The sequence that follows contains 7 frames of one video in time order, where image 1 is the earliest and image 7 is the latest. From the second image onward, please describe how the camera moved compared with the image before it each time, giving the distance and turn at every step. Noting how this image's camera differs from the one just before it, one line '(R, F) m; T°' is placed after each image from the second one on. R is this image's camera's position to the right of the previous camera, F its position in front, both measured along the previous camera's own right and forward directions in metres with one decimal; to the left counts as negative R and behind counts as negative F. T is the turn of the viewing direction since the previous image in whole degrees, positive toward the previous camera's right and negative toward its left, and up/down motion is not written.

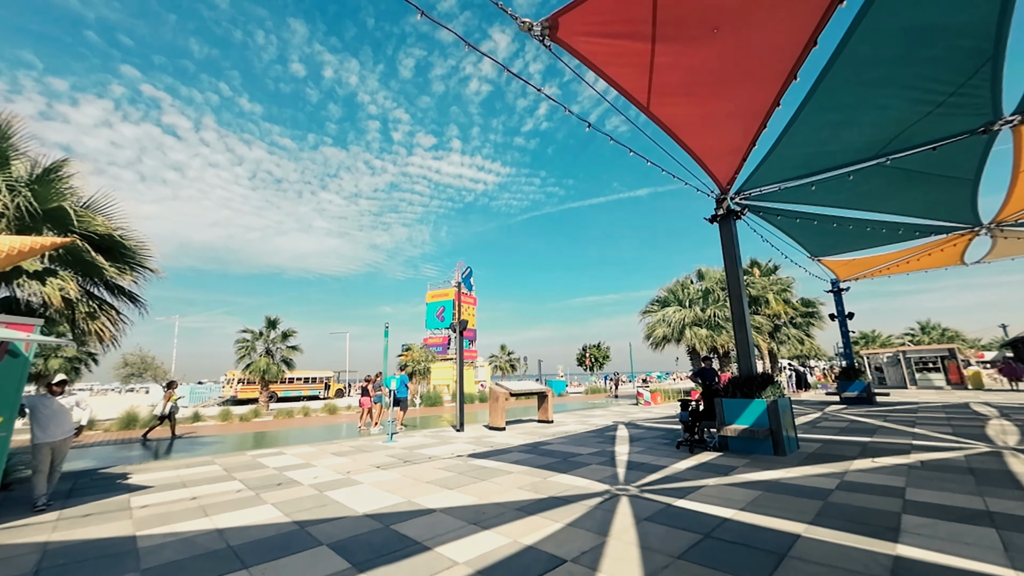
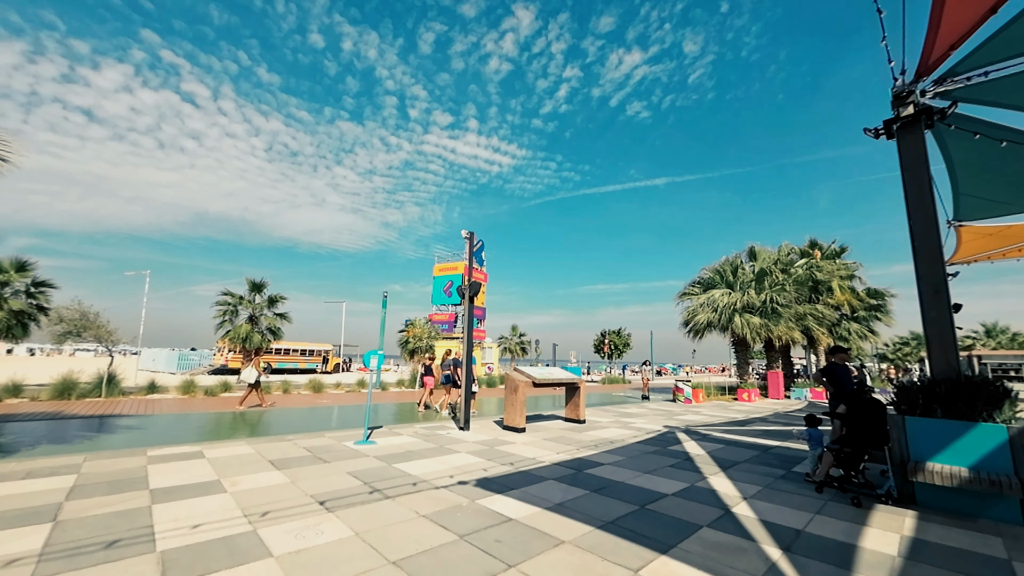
(-0.5, +3.2) m; -1°
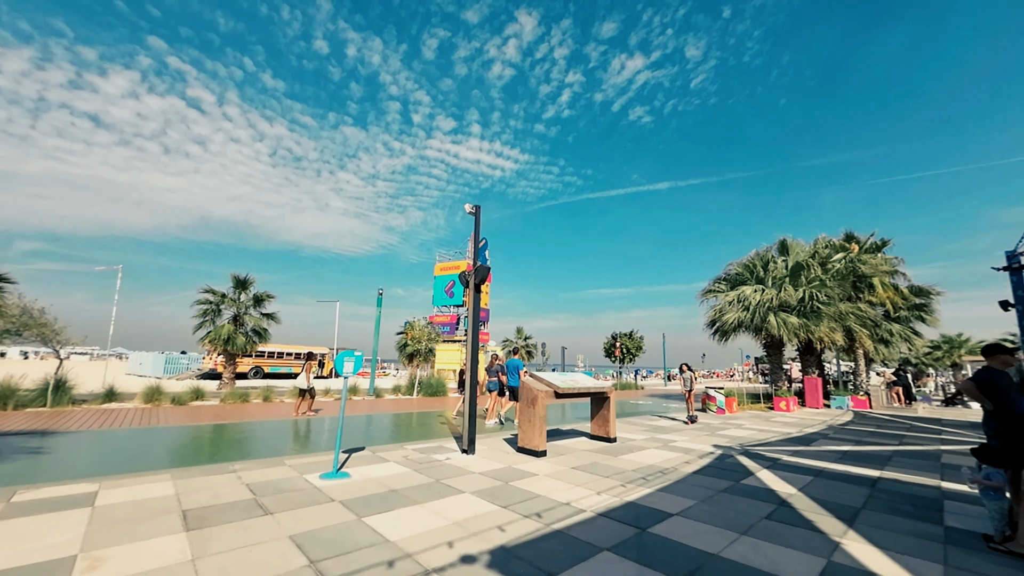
(-0.3, +1.9) m; 0°
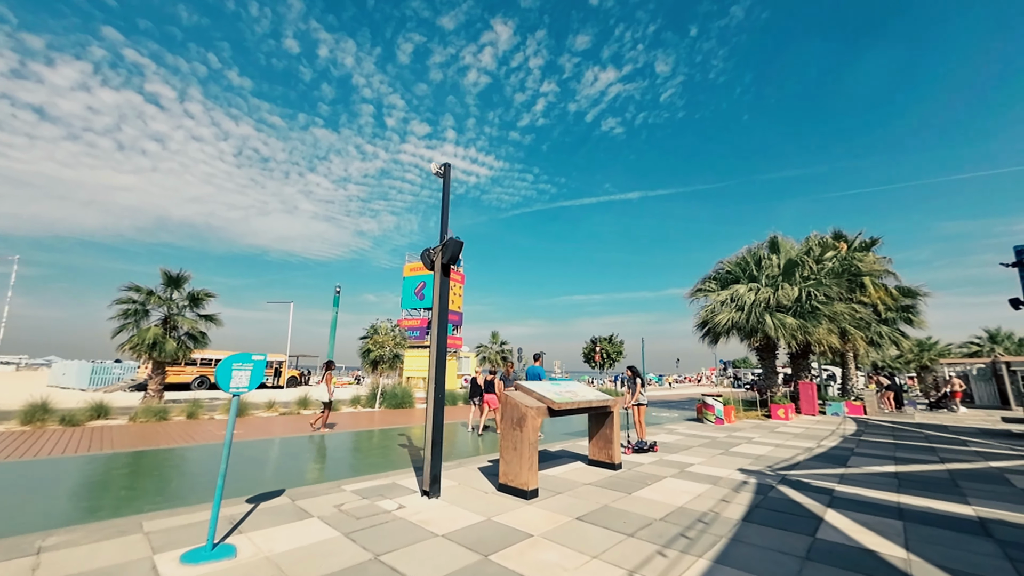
(-0.1, +1.8) m; +4°
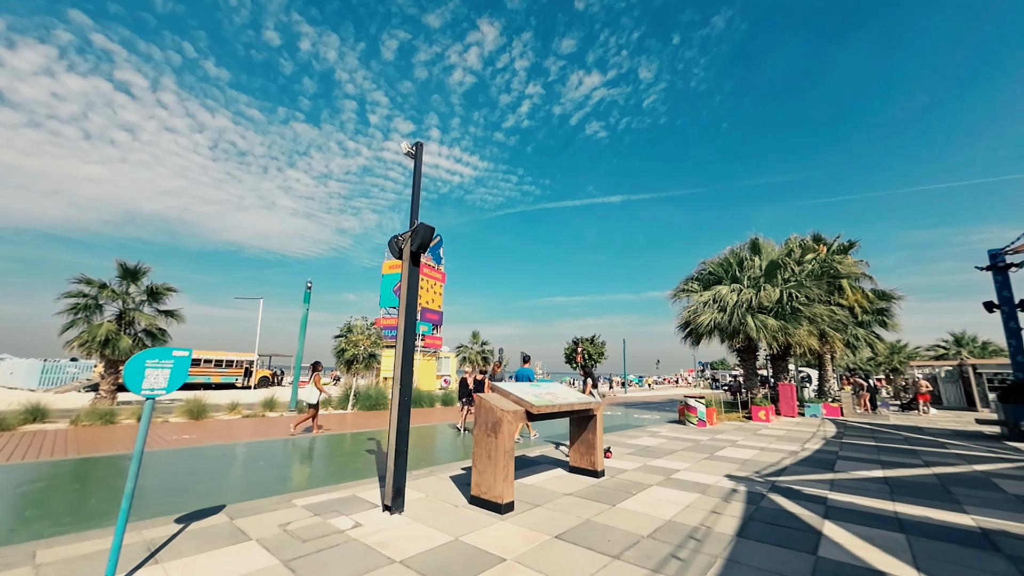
(+0.1, +0.5) m; +2°
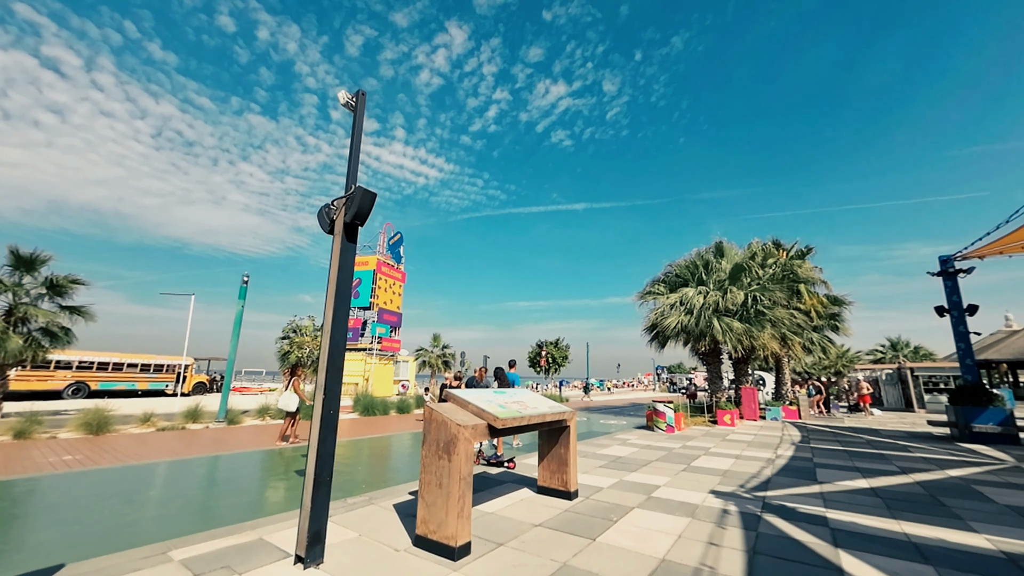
(0.0, +0.9) m; +5°
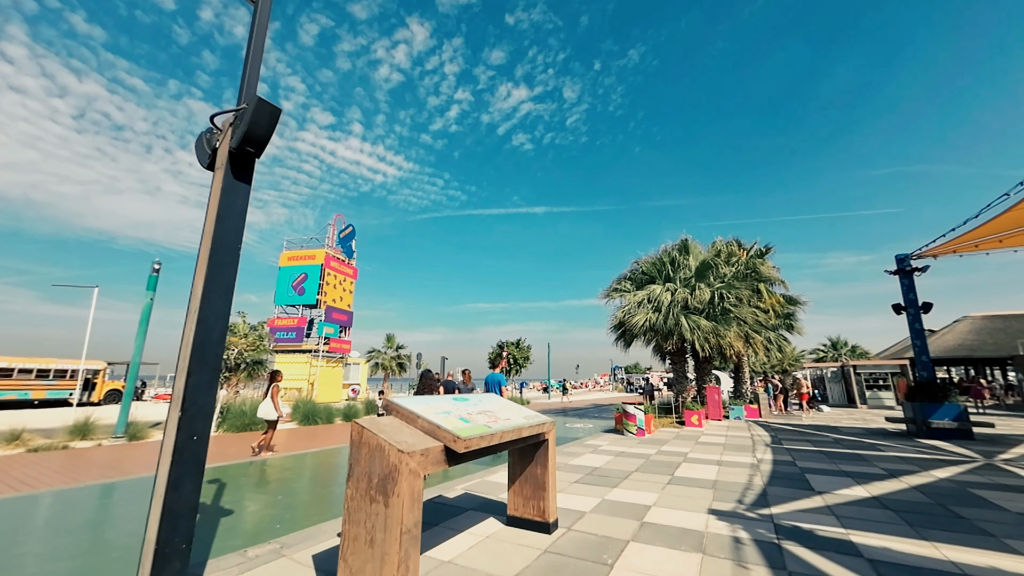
(-0.1, +1.1) m; +6°
